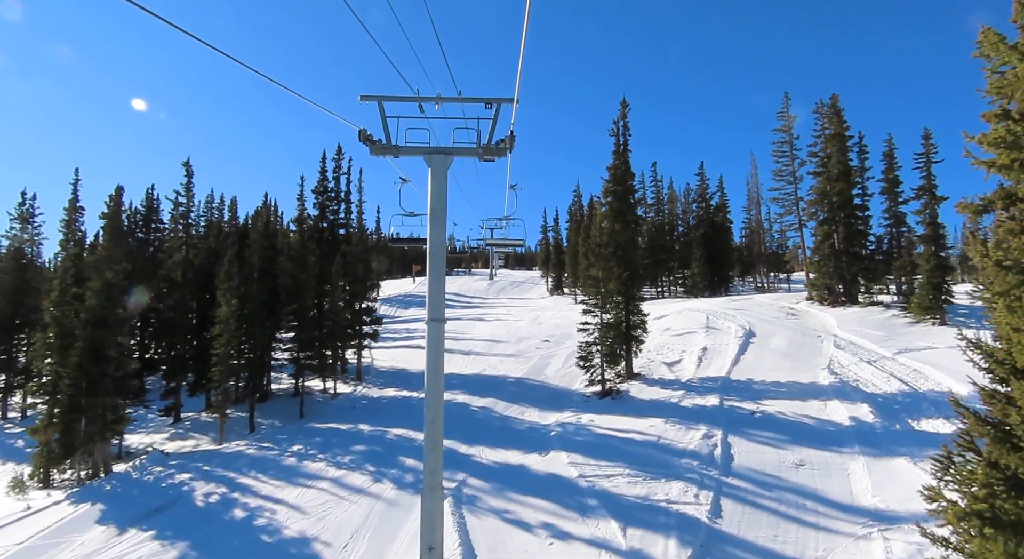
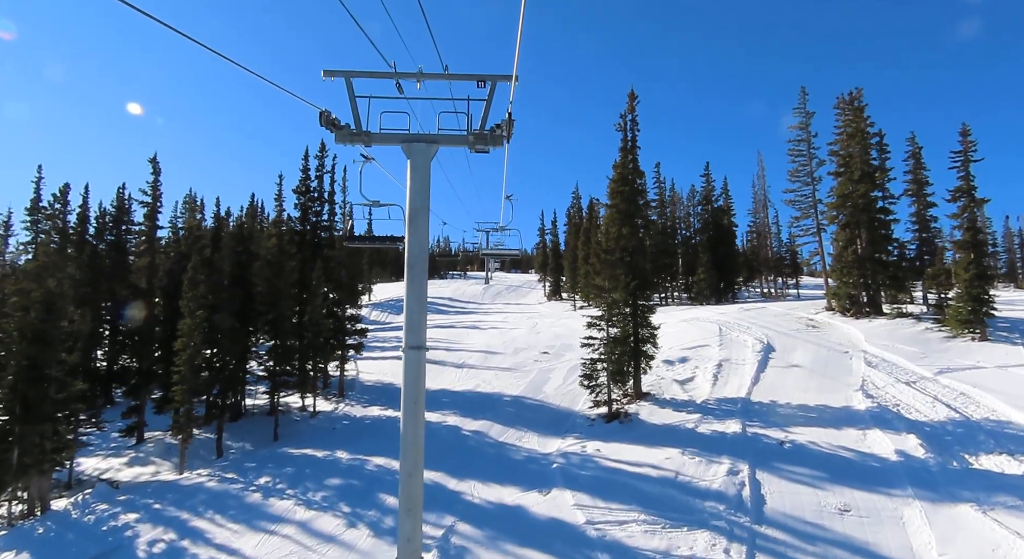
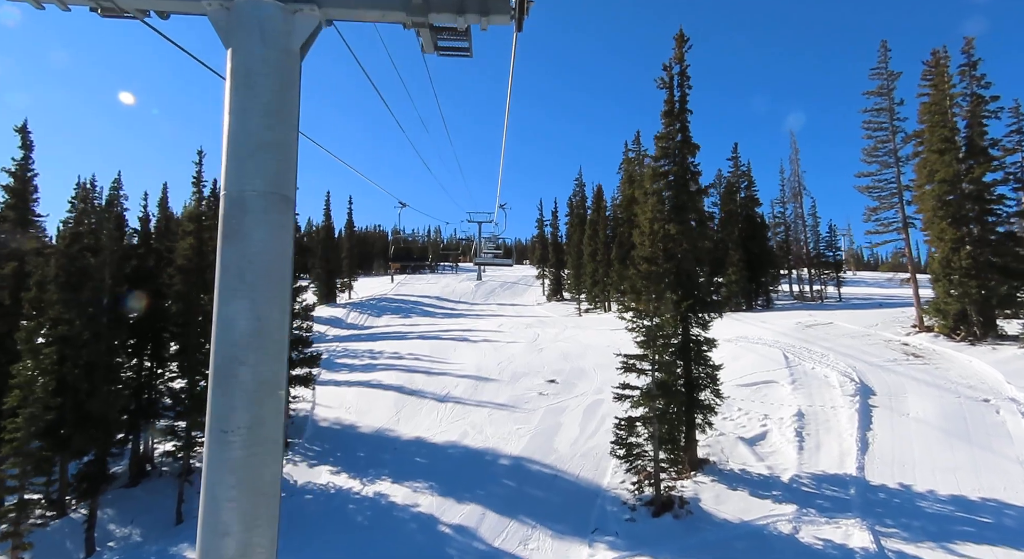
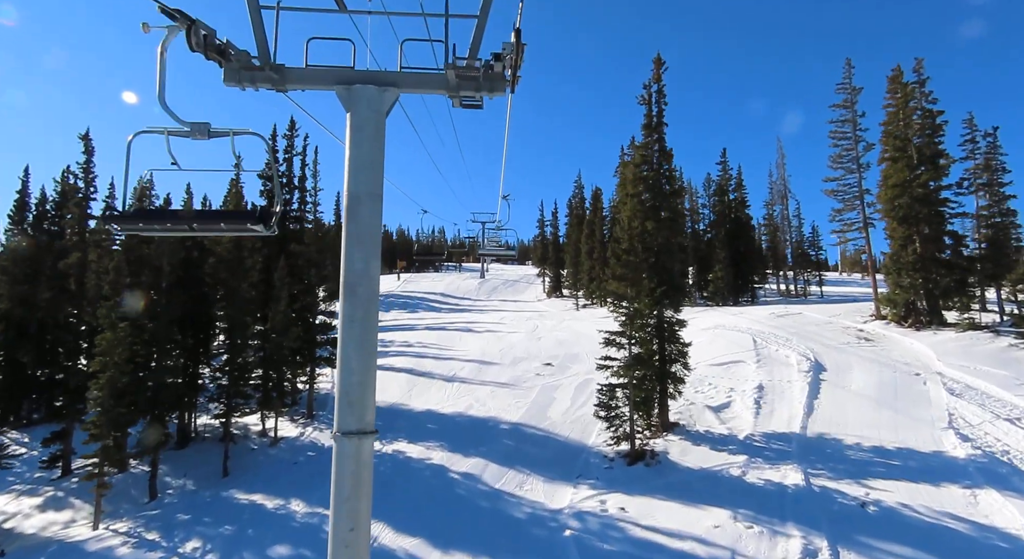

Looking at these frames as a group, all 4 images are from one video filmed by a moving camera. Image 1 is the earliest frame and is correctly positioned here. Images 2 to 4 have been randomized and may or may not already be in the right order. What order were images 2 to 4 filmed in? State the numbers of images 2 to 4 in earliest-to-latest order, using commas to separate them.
2, 4, 3
